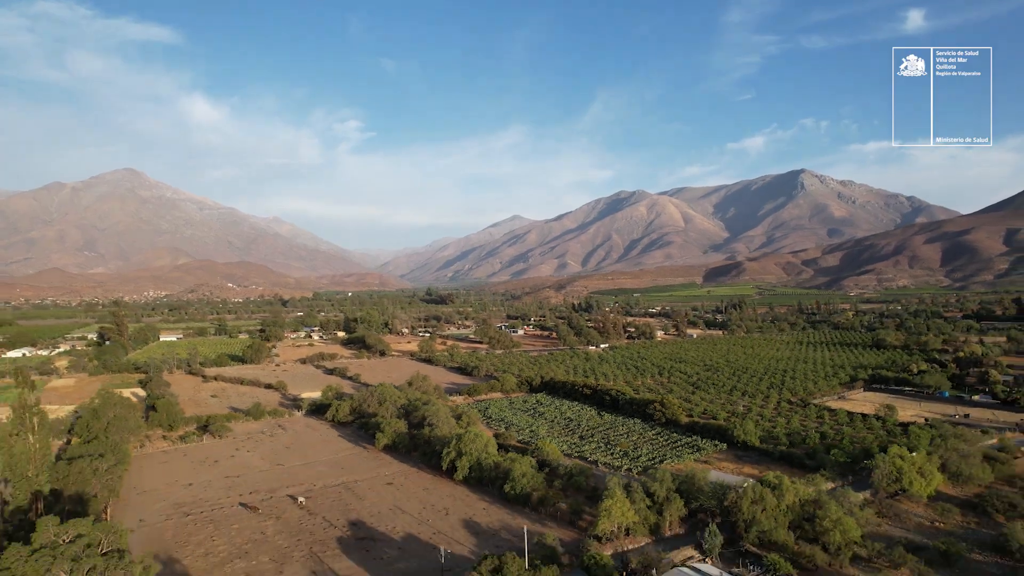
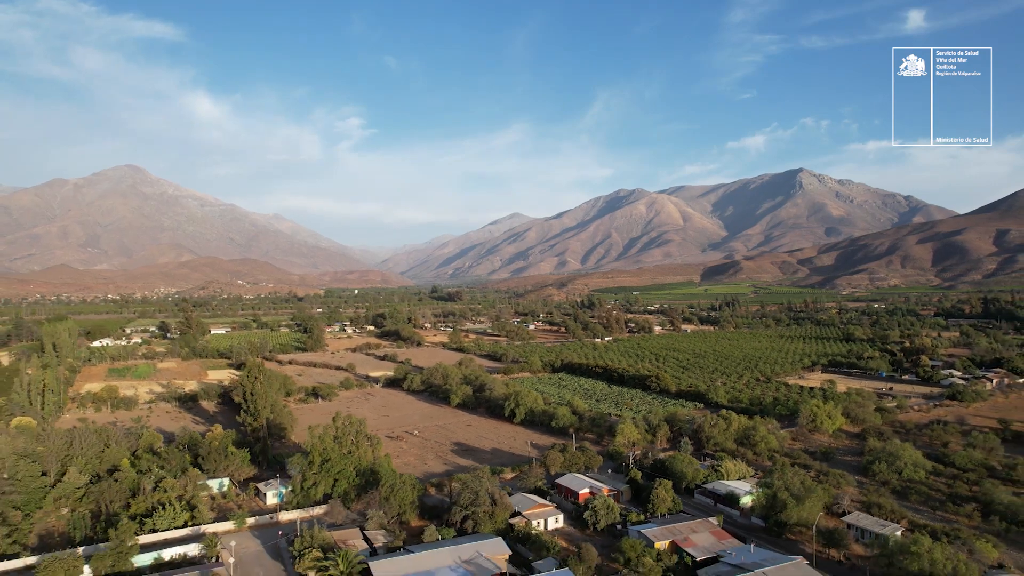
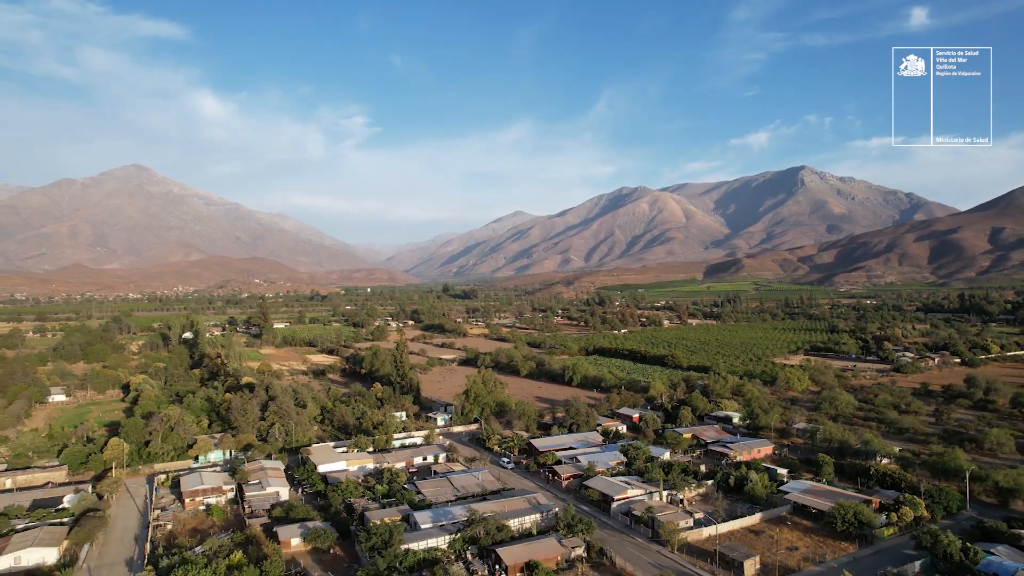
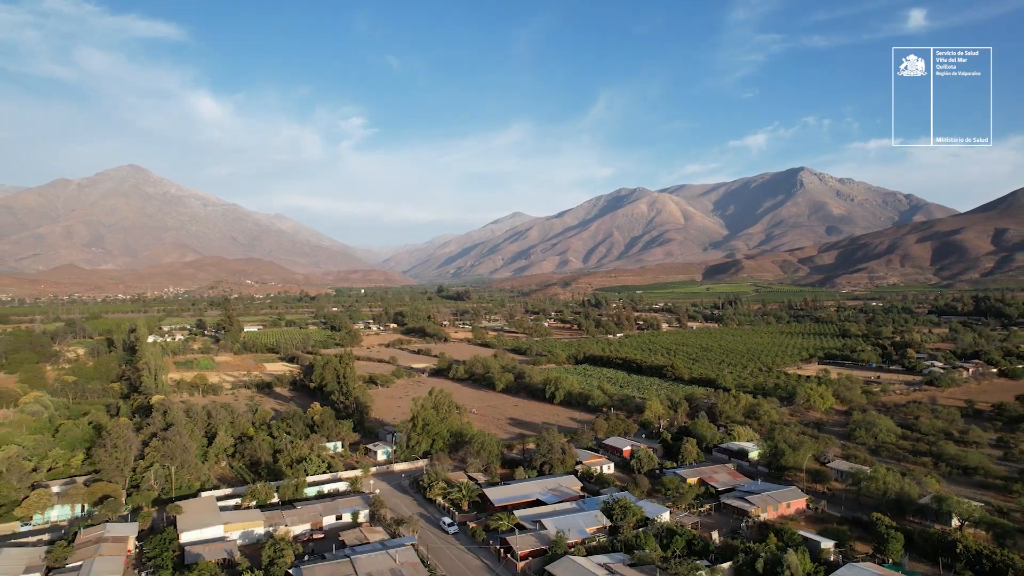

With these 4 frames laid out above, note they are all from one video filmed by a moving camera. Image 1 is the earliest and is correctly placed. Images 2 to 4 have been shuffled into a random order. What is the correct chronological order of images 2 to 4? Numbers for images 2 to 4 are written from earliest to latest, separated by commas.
2, 4, 3
